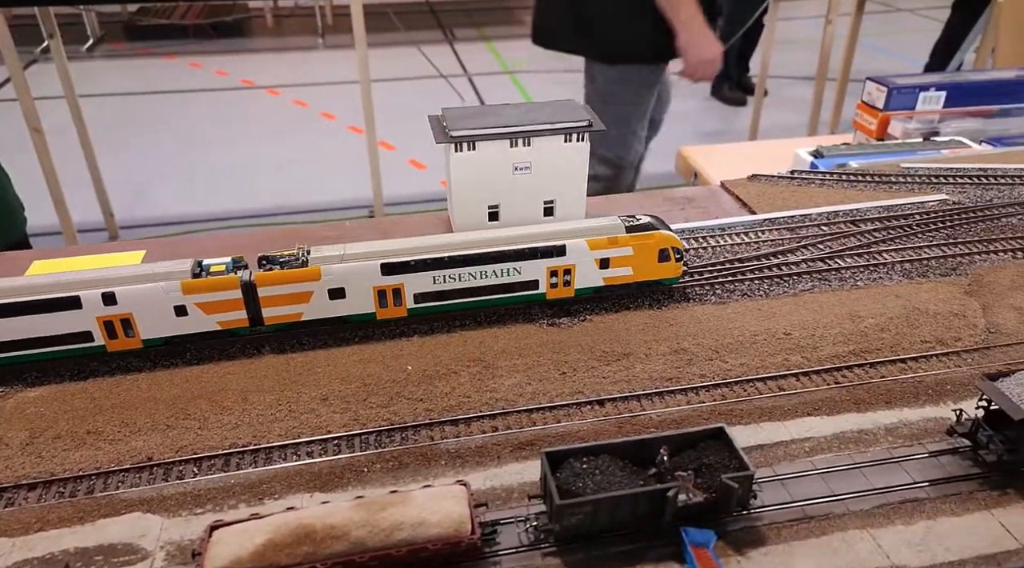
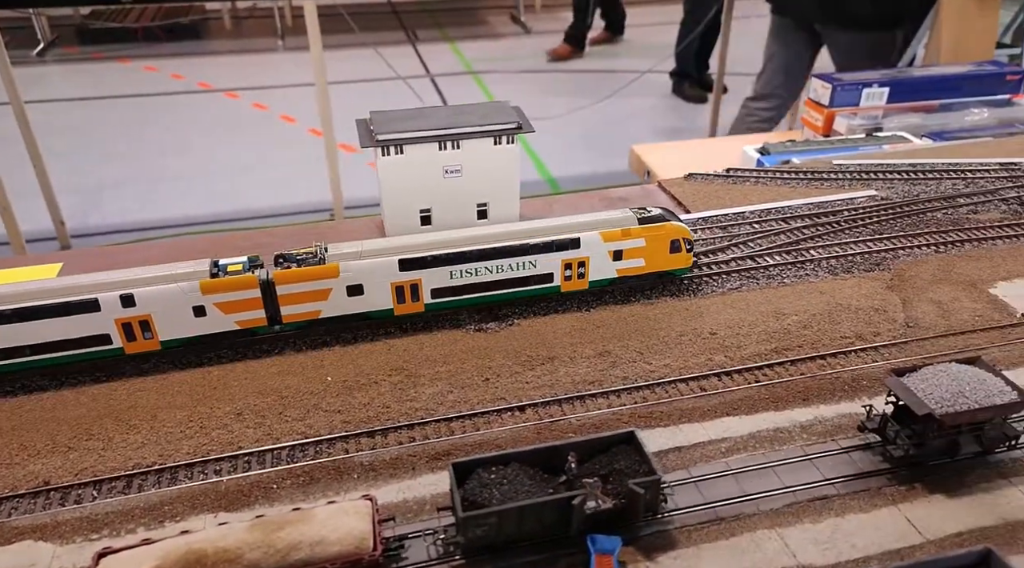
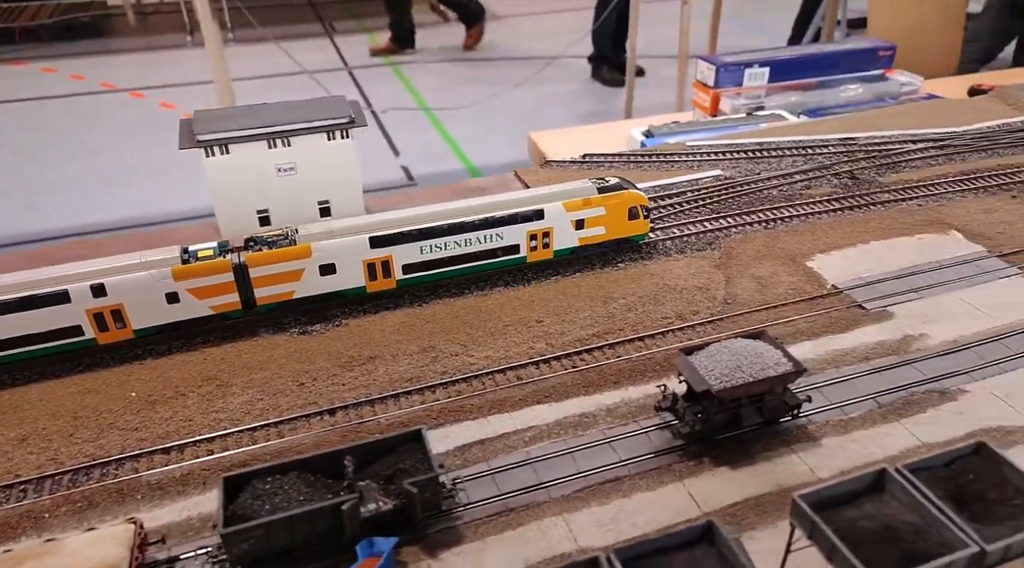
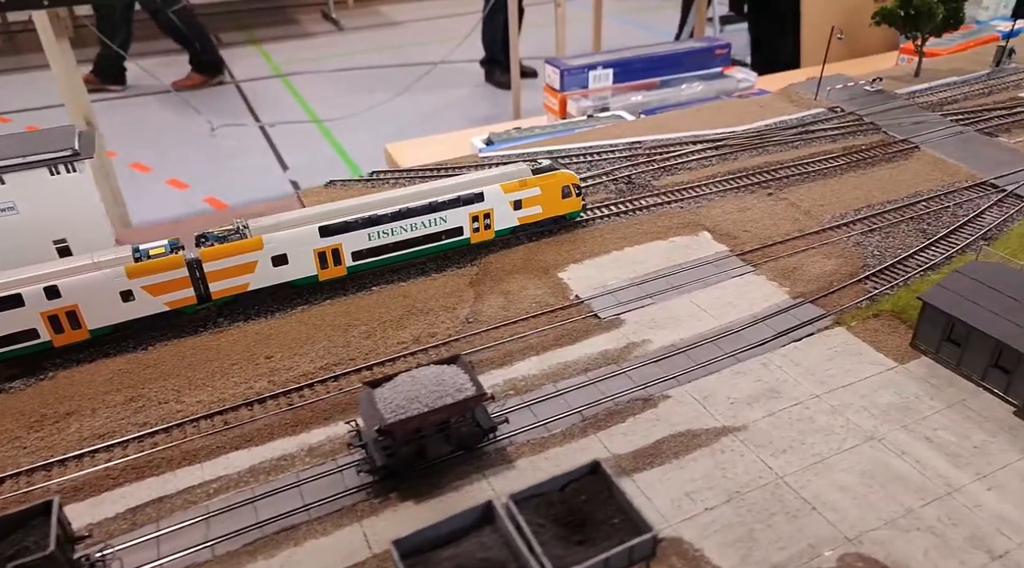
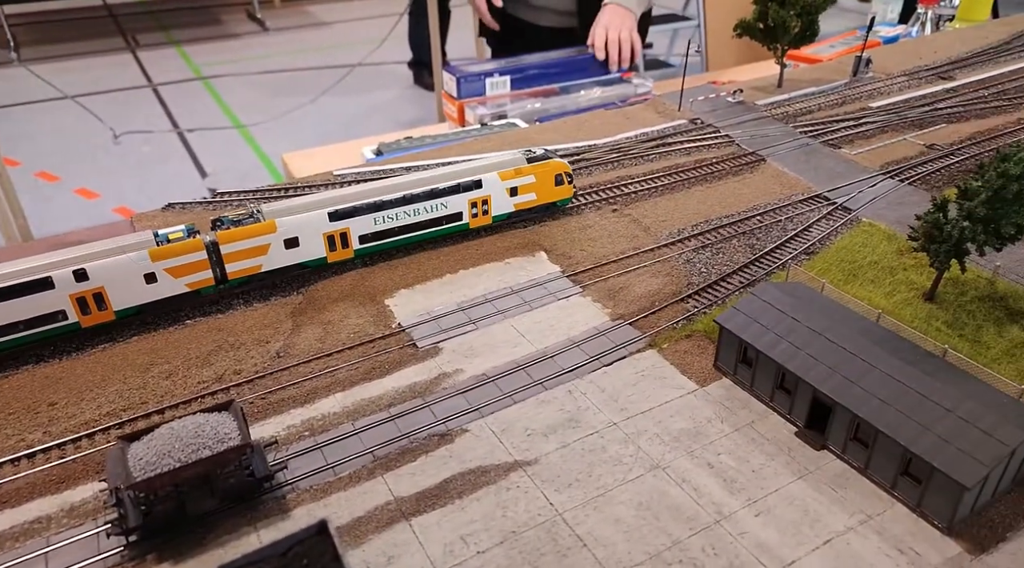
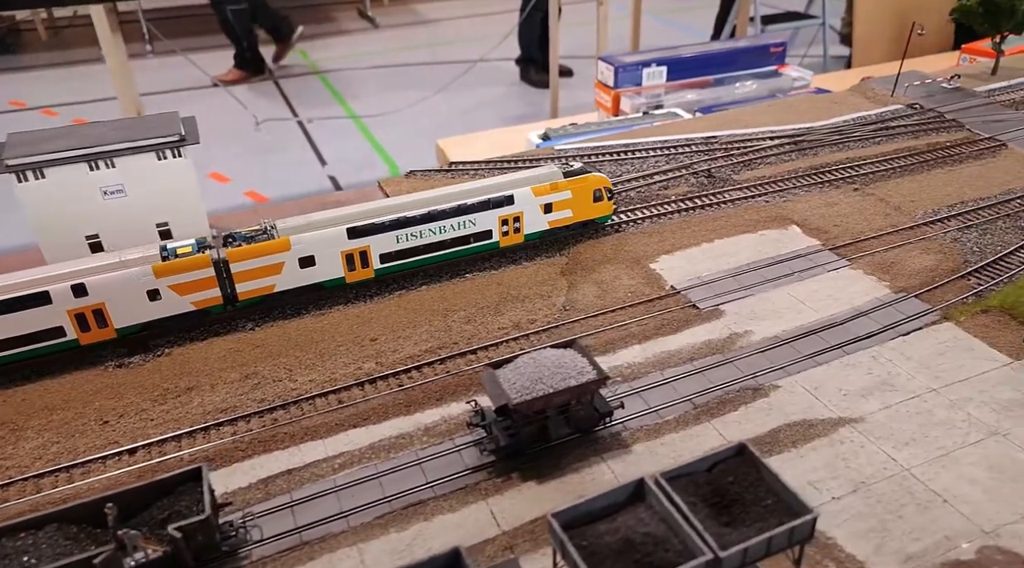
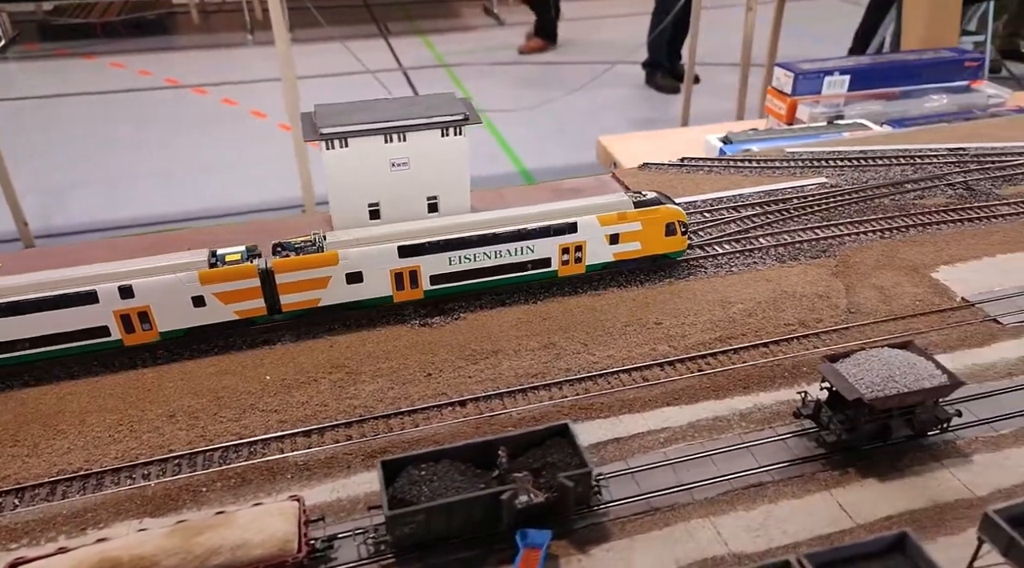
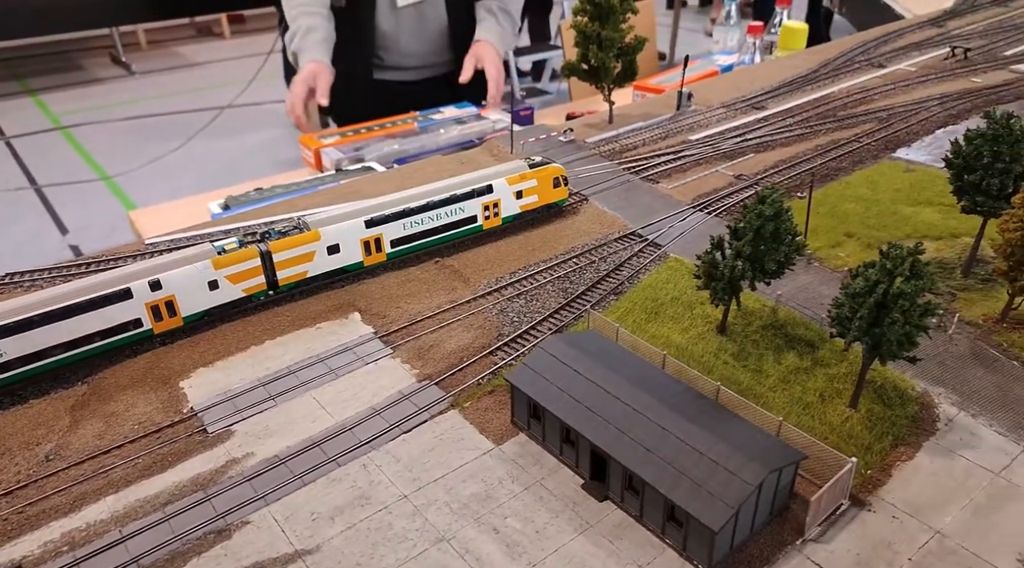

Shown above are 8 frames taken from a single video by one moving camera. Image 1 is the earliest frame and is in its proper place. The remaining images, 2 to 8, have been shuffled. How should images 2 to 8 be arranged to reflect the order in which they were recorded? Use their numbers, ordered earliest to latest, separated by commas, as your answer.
2, 7, 3, 6, 4, 5, 8
